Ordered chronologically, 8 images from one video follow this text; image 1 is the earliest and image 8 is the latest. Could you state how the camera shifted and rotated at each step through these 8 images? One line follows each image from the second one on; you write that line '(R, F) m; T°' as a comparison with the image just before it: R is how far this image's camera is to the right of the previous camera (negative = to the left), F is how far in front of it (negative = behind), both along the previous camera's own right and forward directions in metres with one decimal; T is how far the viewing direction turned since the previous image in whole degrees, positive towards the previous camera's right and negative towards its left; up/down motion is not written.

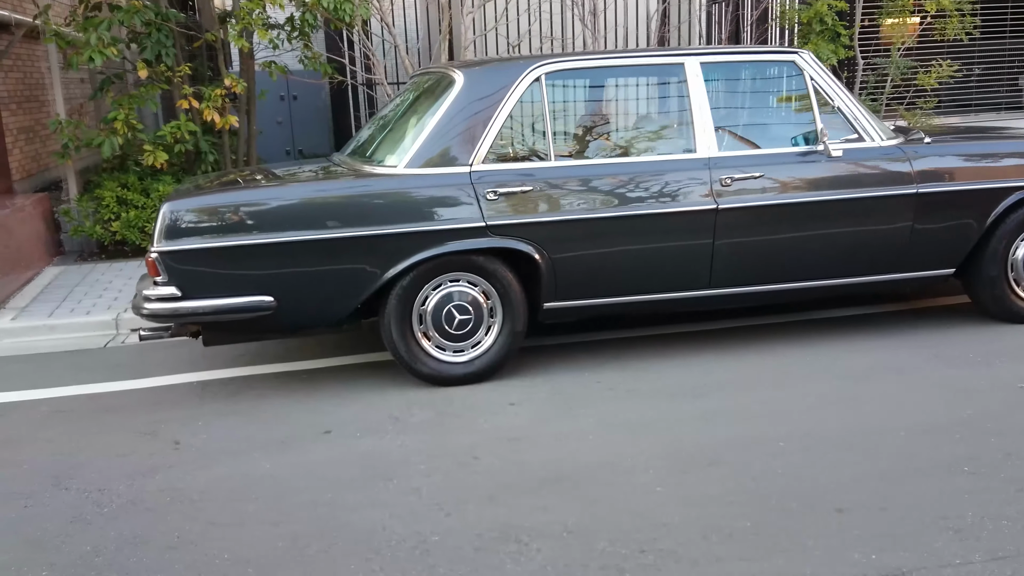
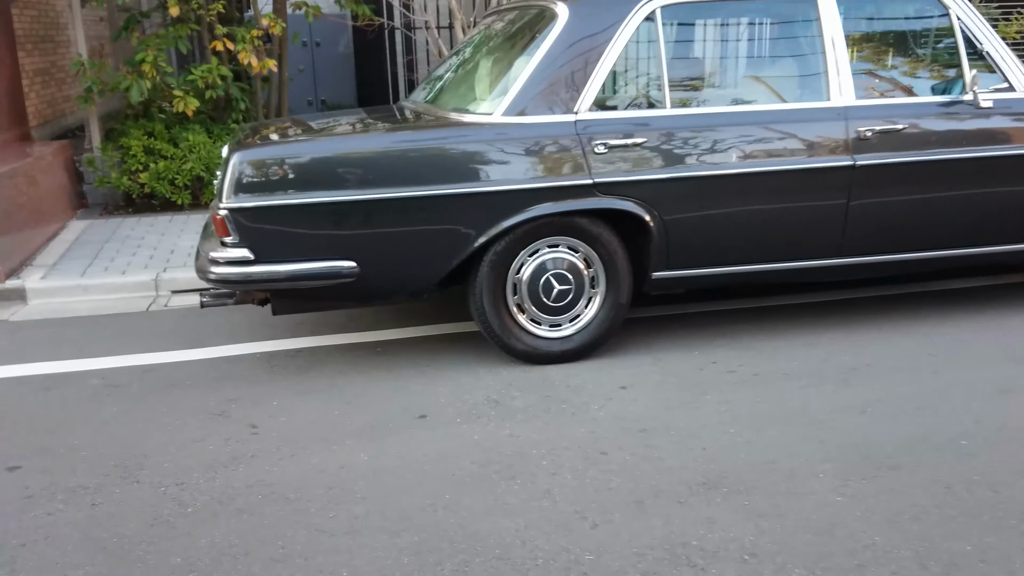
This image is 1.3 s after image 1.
(-0.5, +0.5) m; 0°
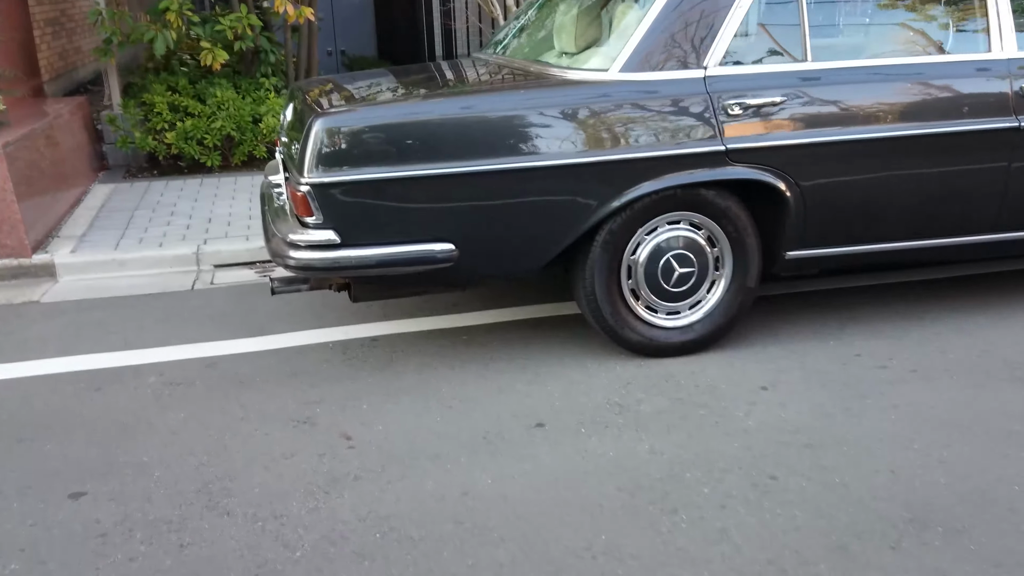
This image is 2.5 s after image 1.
(-0.5, +0.6) m; 0°
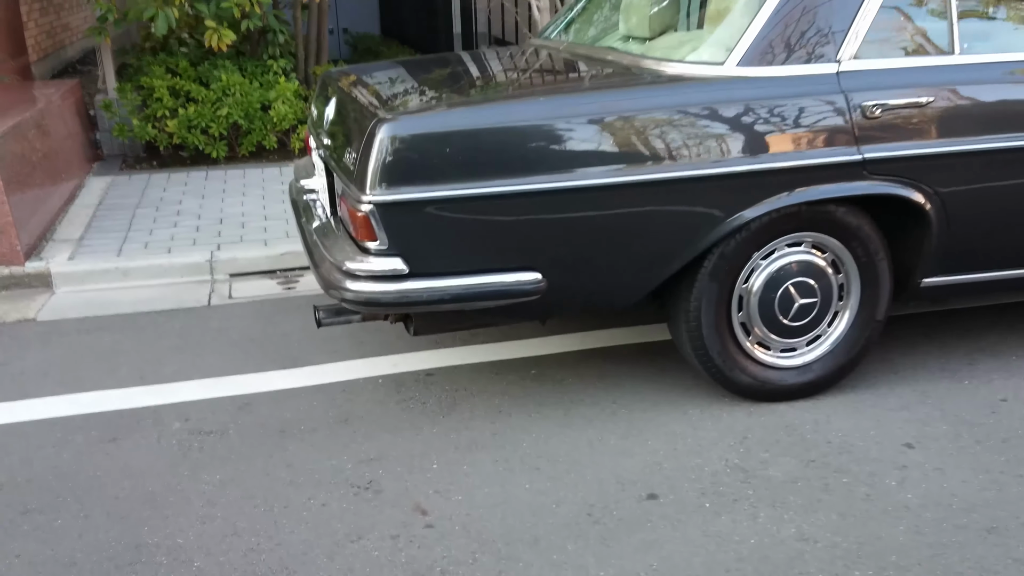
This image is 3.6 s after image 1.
(-0.4, +0.6) m; +1°
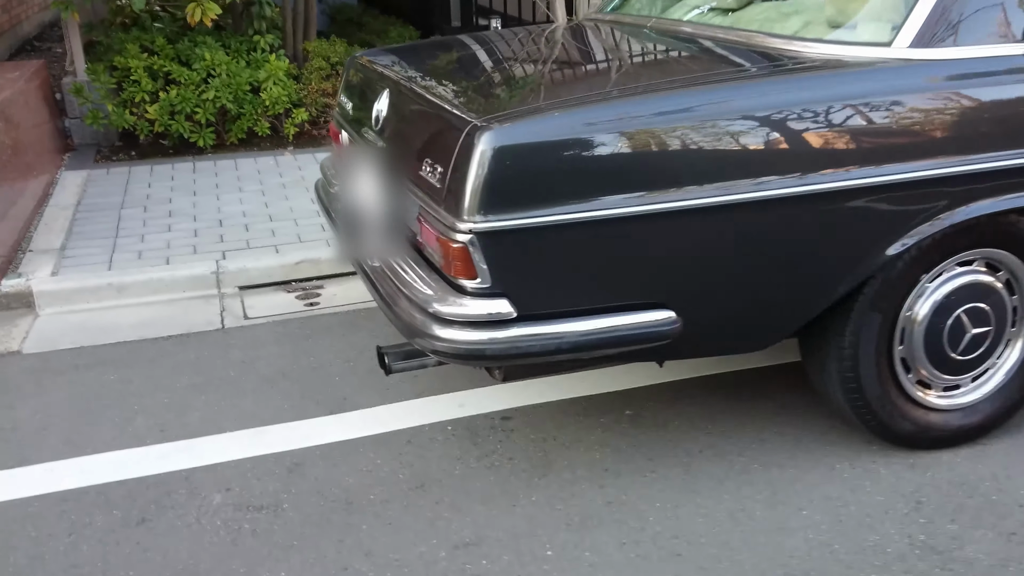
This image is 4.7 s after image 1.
(-0.4, +0.6) m; +2°
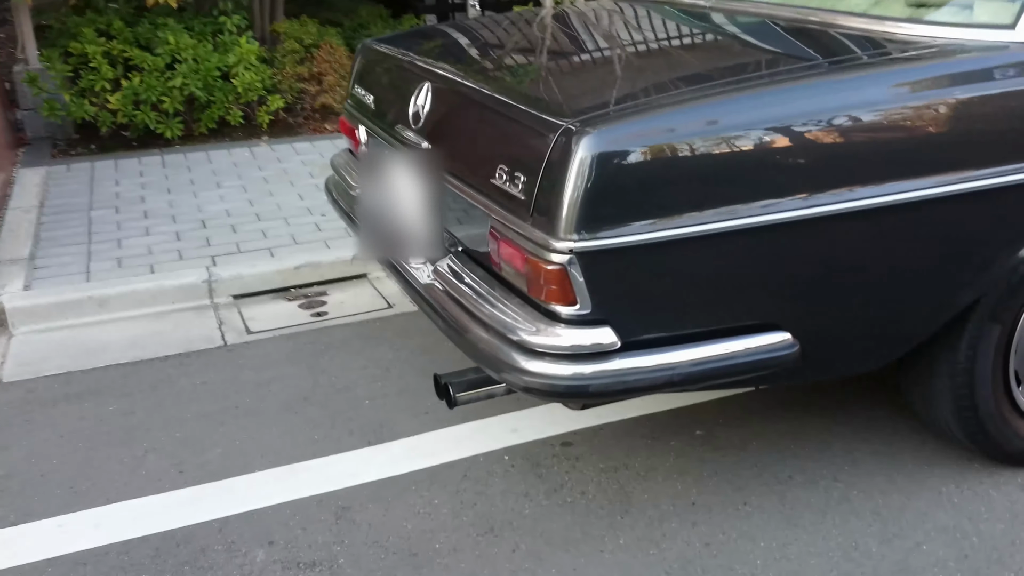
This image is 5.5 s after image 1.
(-0.4, +0.3) m; +3°
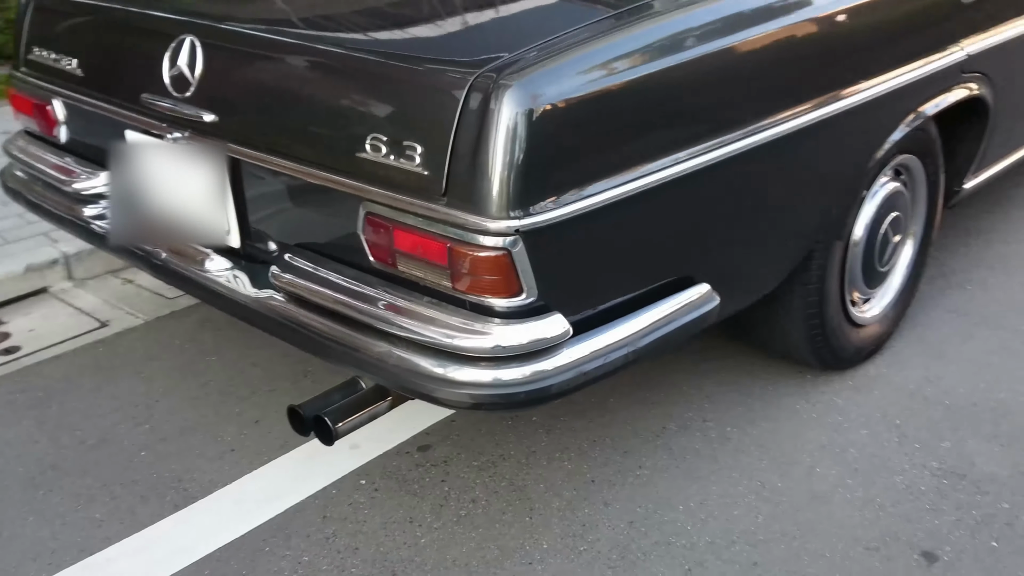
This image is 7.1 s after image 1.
(-0.6, +0.5) m; +24°
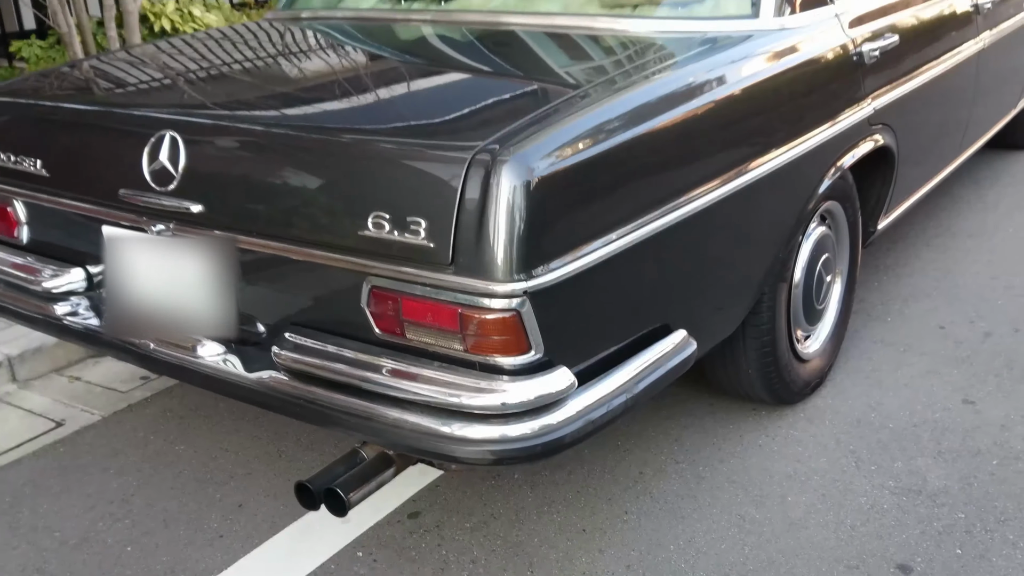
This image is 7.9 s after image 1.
(-0.2, -0.1) m; +6°
